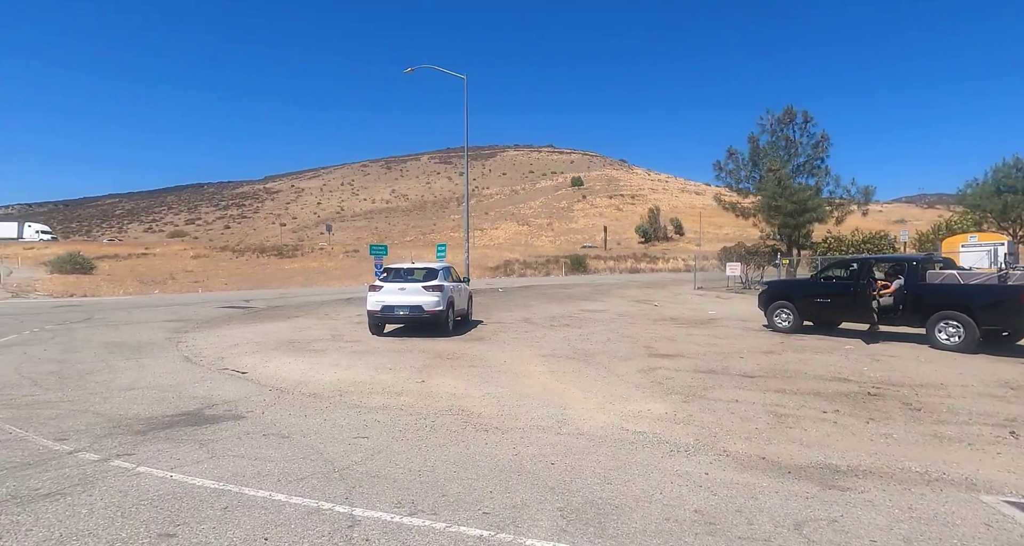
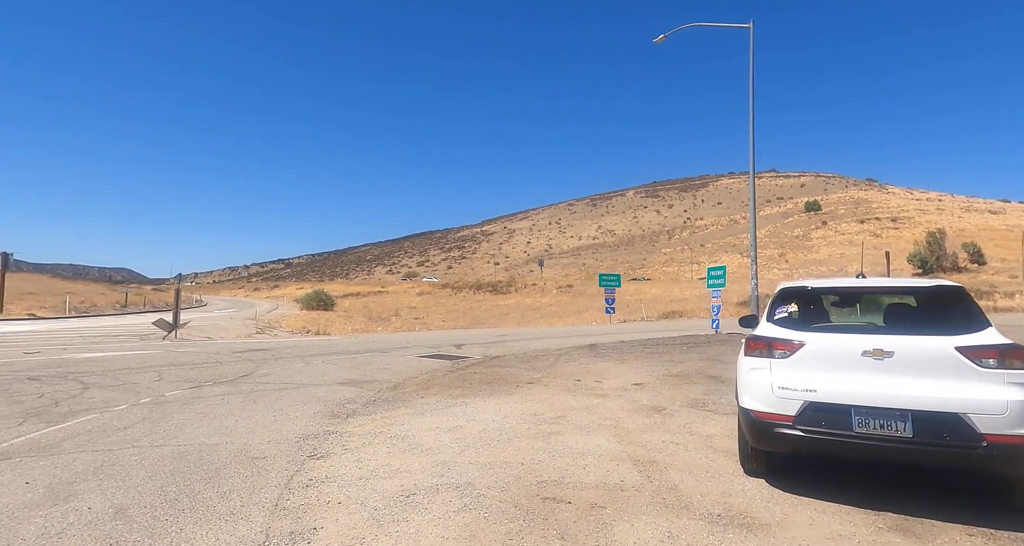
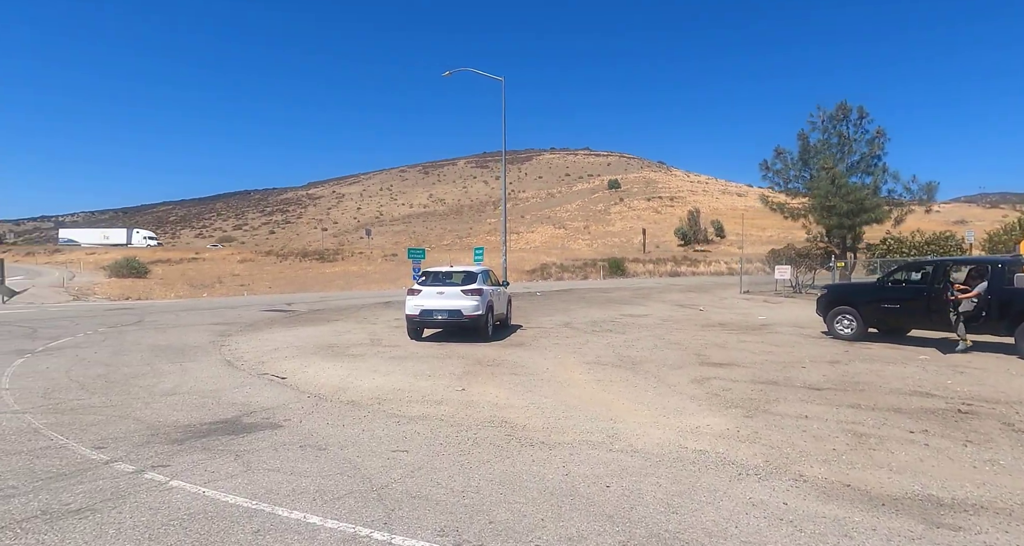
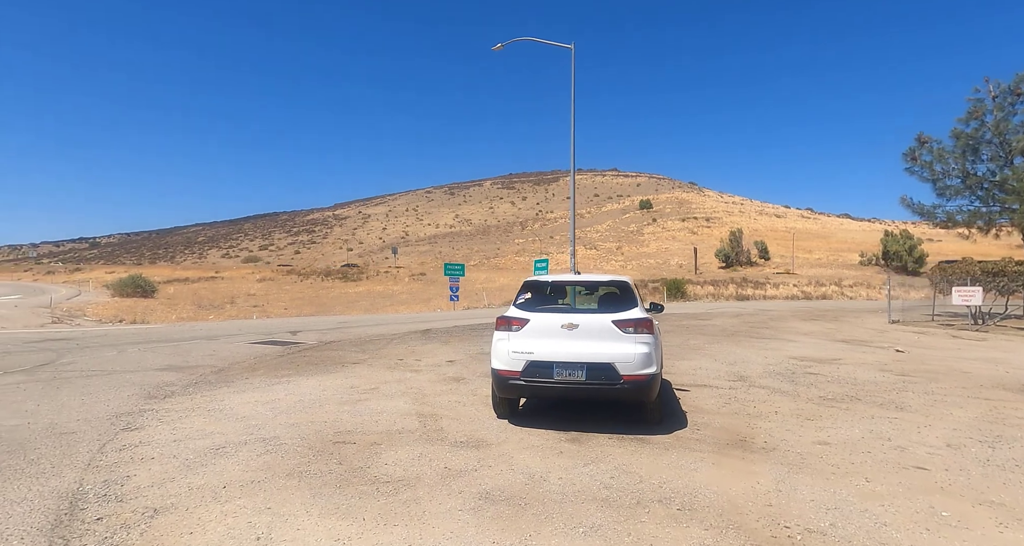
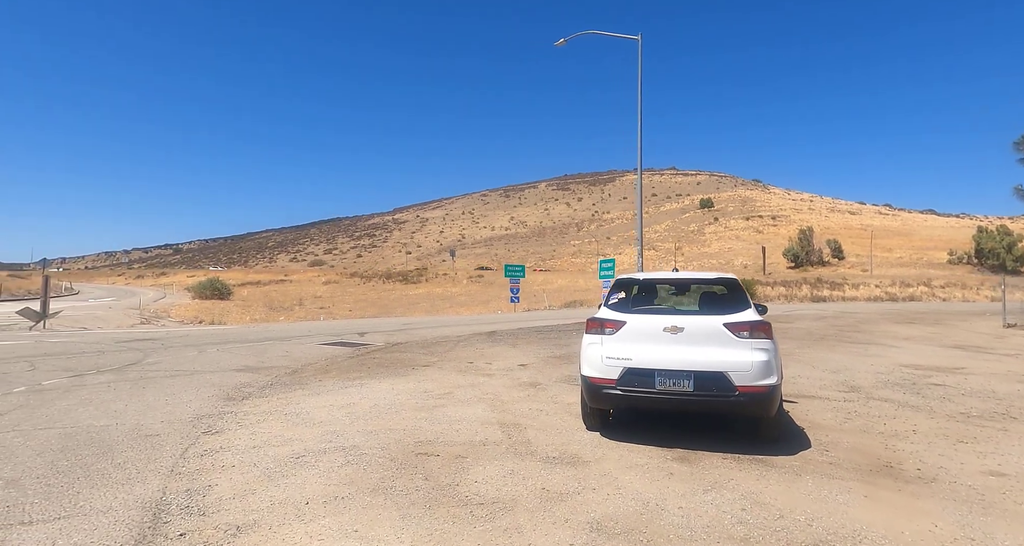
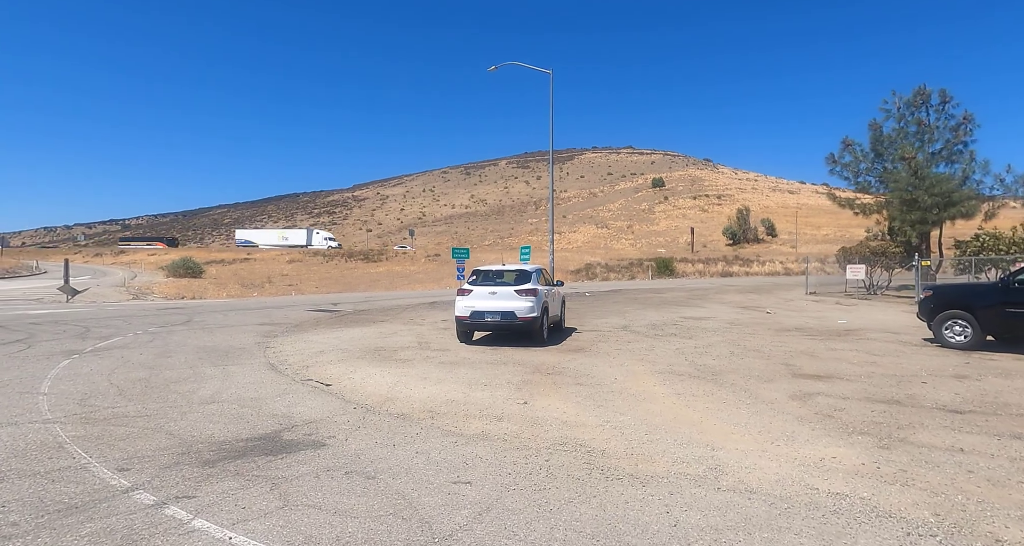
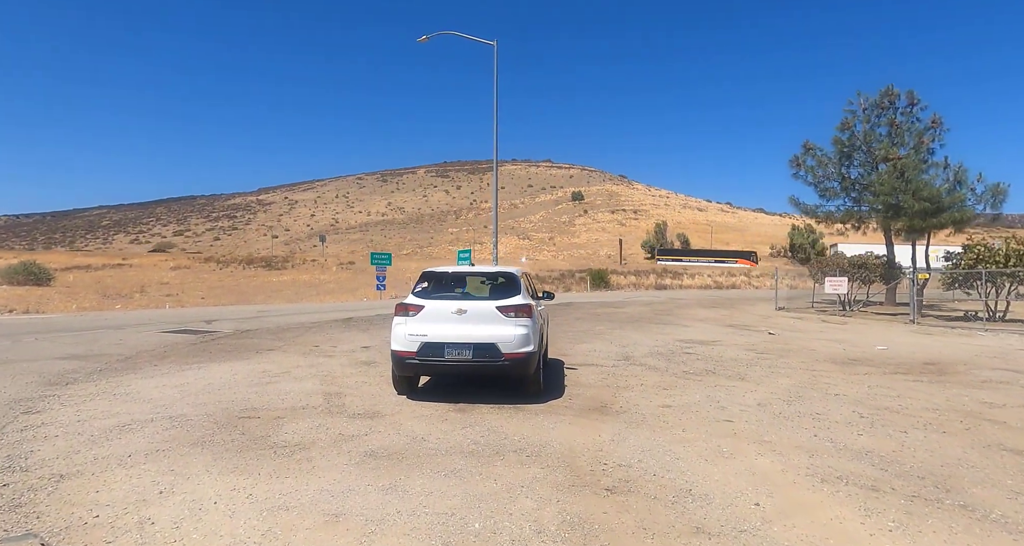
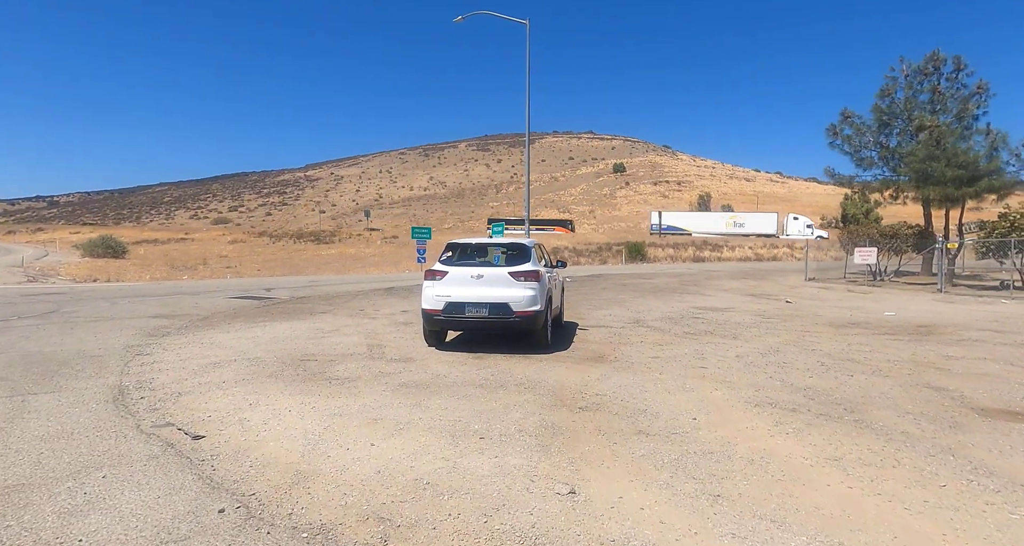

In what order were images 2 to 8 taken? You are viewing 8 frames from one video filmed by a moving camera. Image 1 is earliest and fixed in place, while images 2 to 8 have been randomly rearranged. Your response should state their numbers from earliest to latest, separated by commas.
3, 6, 8, 7, 4, 5, 2
